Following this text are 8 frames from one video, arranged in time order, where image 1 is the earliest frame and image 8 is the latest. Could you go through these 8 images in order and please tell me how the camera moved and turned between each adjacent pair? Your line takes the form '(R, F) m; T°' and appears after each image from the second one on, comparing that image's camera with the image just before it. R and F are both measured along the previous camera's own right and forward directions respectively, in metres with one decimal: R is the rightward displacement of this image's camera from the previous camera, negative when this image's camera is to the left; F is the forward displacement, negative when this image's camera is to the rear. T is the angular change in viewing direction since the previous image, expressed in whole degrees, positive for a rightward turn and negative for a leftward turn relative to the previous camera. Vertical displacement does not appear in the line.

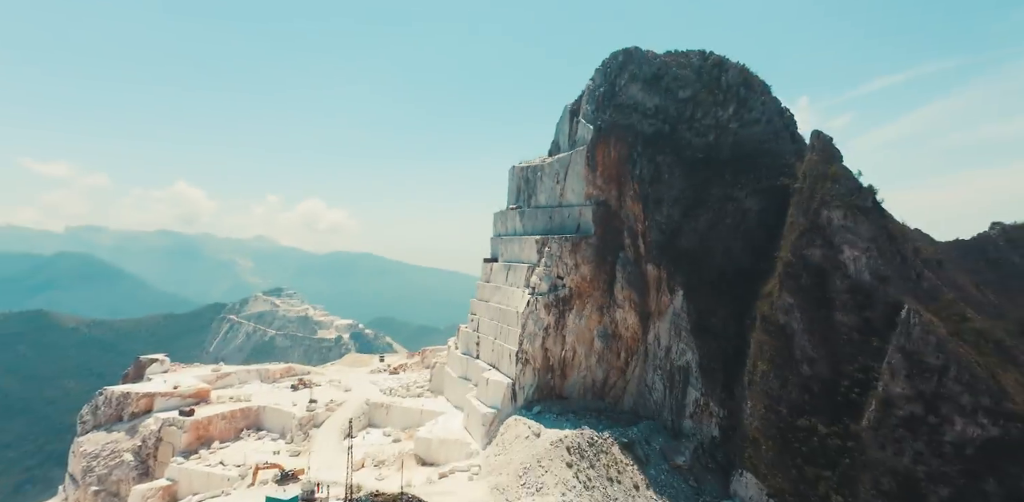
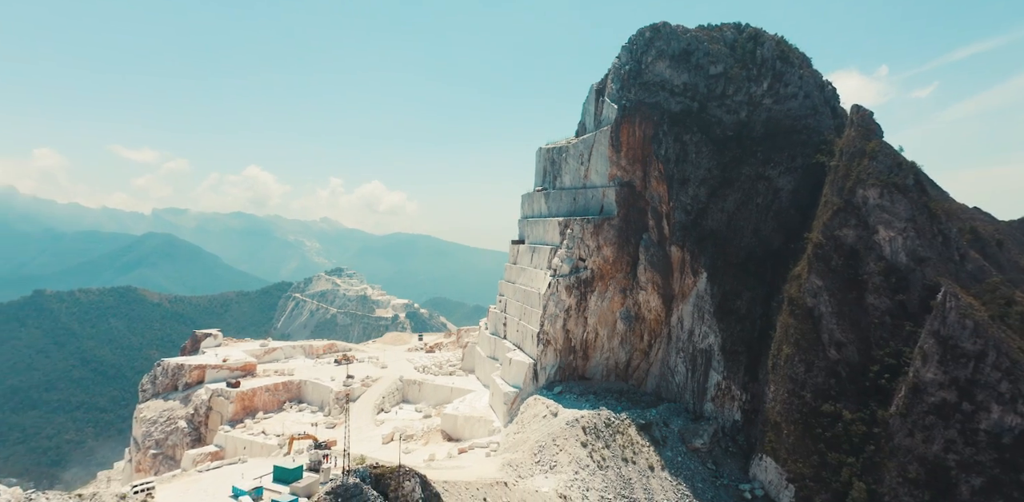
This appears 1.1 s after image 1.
(+1.9, -0.3) m; -5°
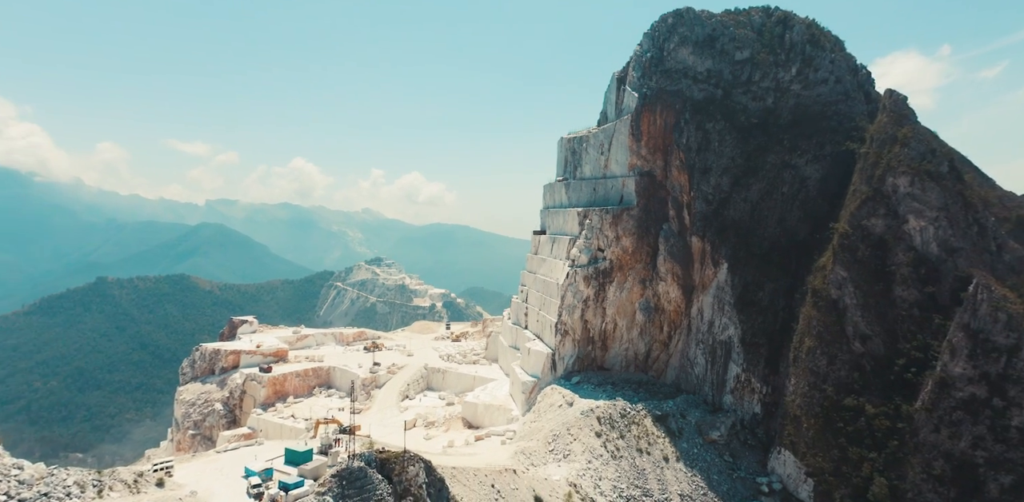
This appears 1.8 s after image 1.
(+1.1, -0.2) m; -3°
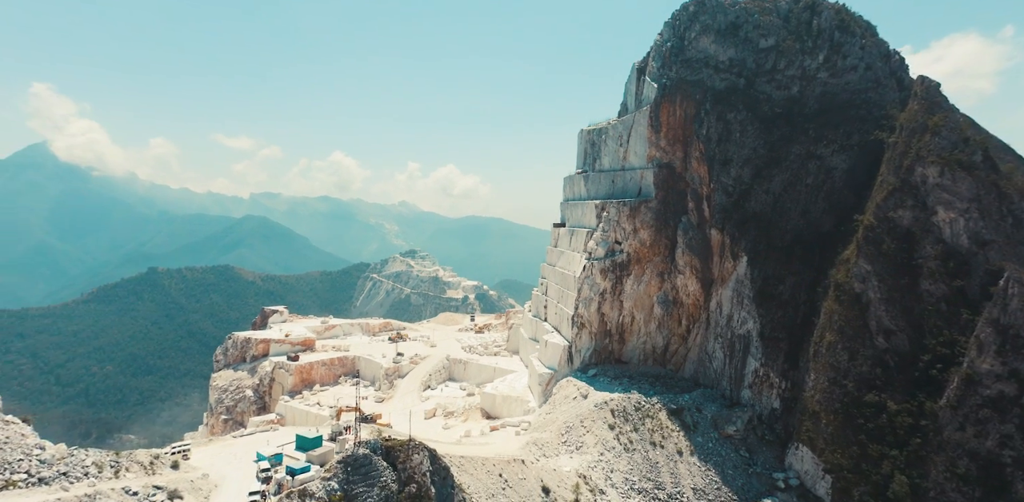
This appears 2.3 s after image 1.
(+1.0, -0.2) m; -3°
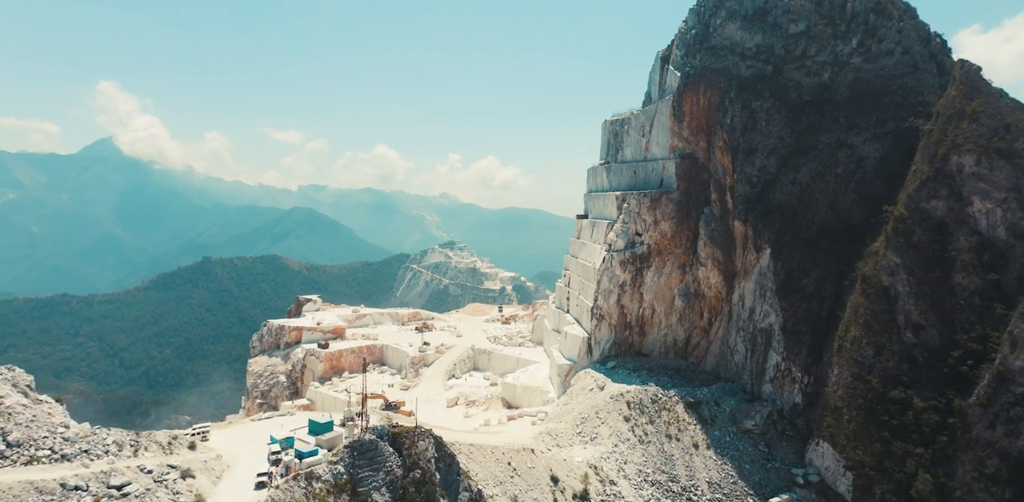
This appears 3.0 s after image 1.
(+1.1, -0.2) m; -4°
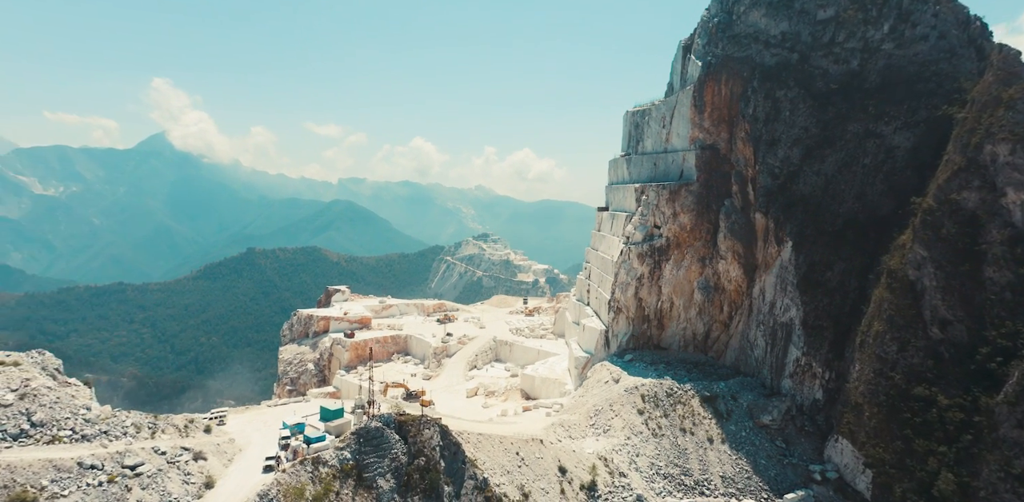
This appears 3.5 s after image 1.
(+1.0, -0.2) m; -3°
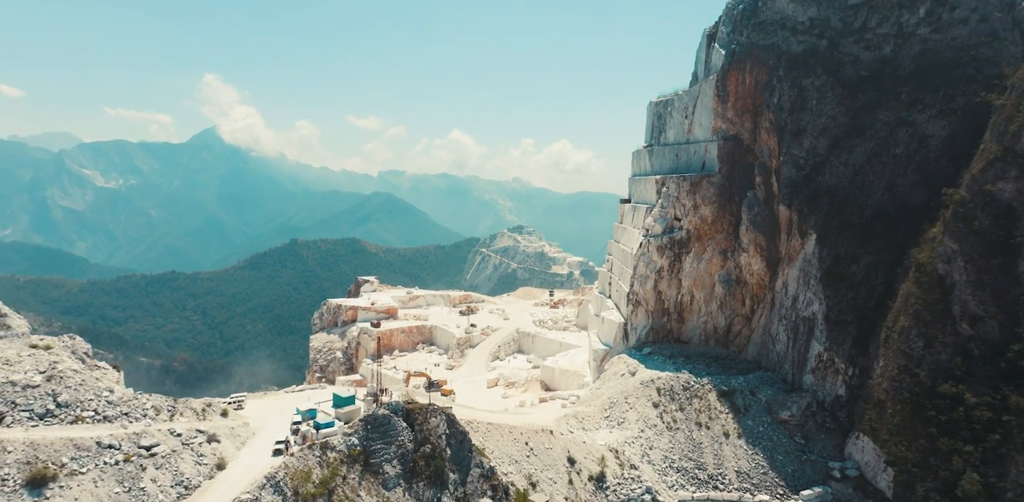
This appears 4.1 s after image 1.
(+1.0, -0.1) m; -3°
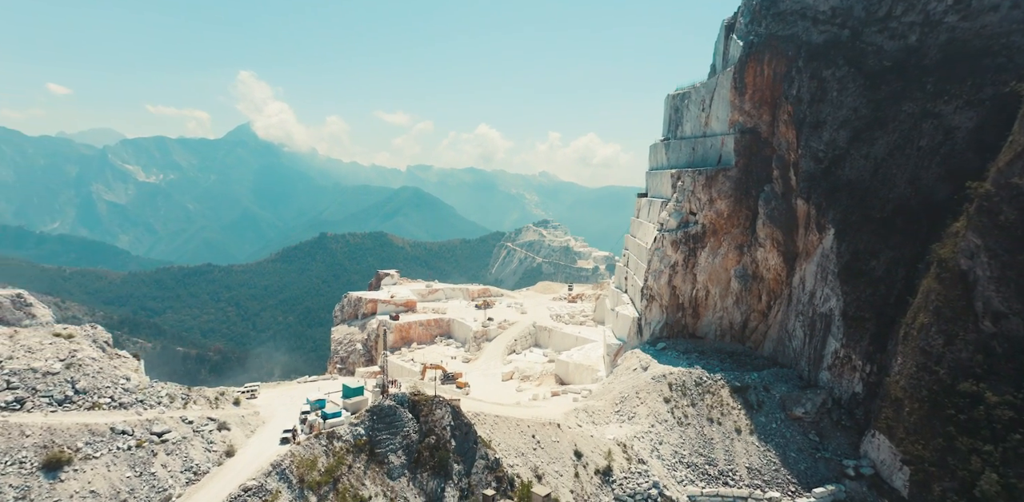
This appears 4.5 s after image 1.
(+0.7, -0.1) m; -2°
